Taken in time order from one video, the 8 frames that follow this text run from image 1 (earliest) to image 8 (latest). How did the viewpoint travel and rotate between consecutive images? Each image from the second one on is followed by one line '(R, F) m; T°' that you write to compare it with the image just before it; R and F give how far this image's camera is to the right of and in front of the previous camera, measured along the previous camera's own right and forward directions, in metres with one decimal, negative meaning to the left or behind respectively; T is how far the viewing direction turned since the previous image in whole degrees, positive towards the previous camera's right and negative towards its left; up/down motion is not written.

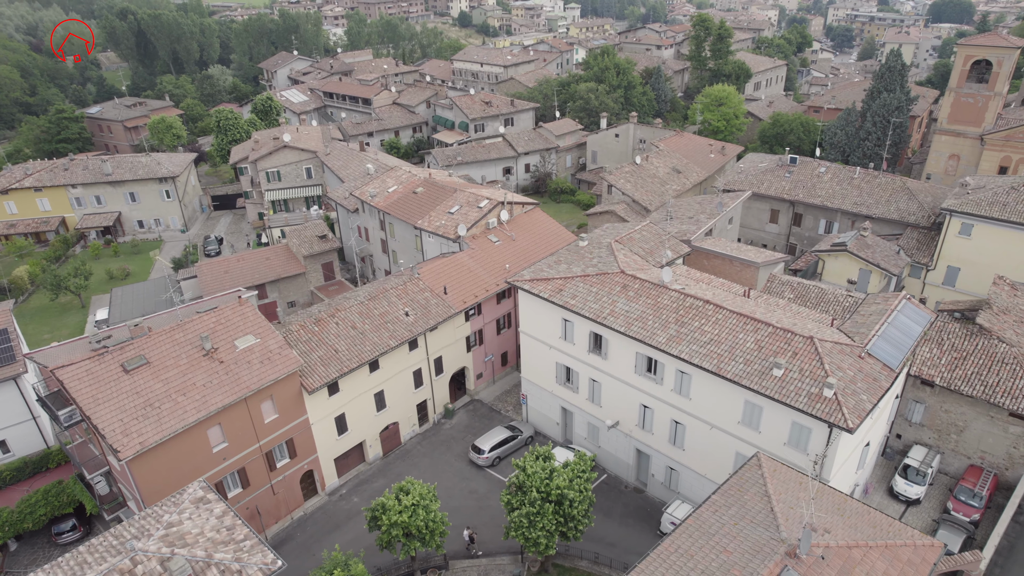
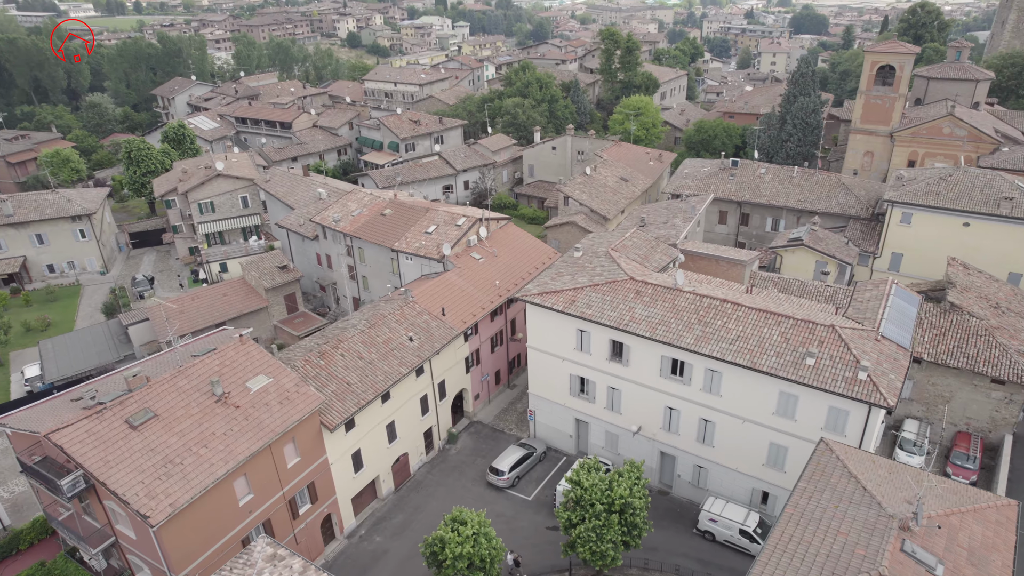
(-4.3, +0.7) m; +9°
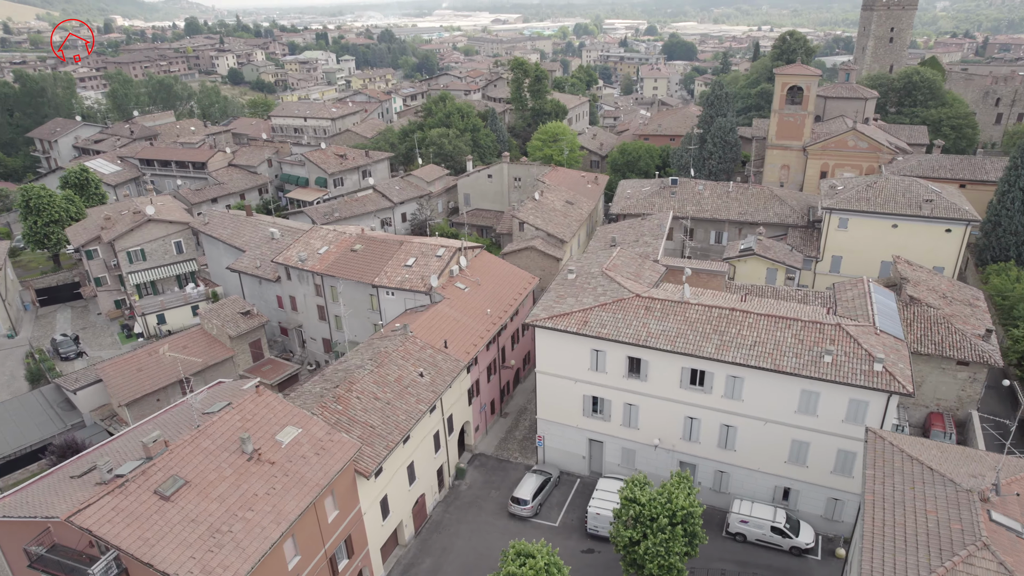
(-4.6, +0.4) m; +9°
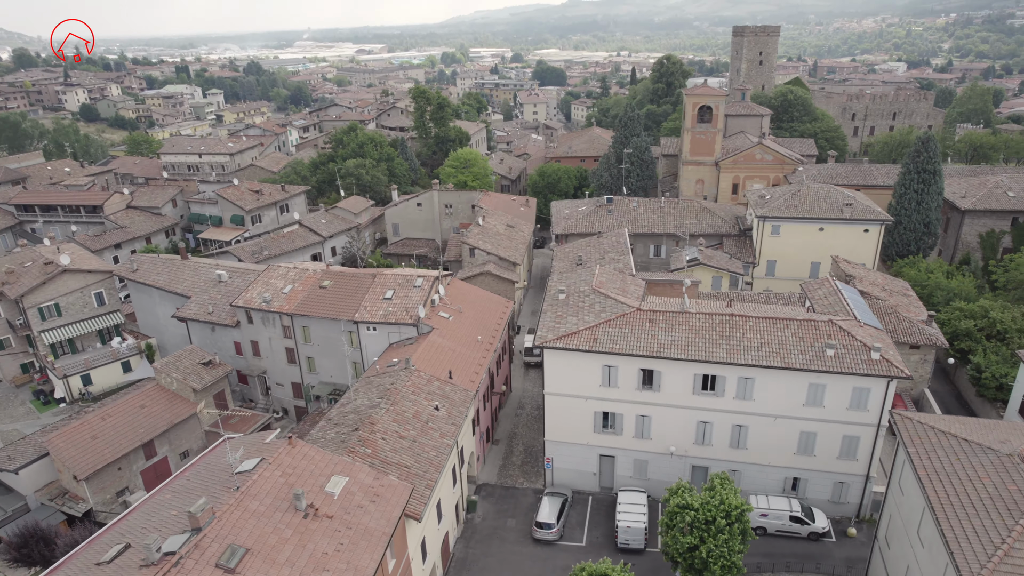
(-5.0, +0.5) m; +10°
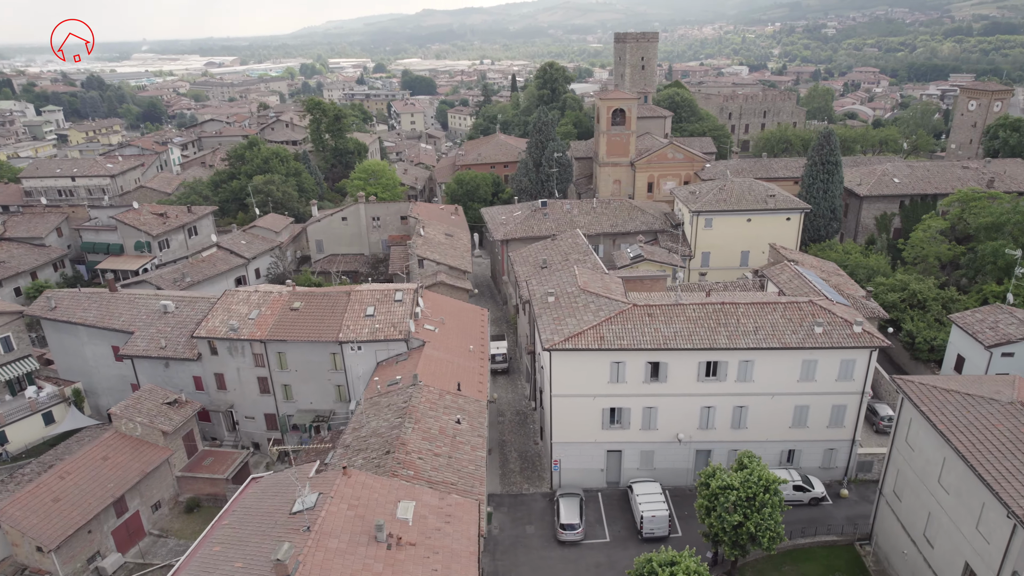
(-5.1, +0.6) m; +11°
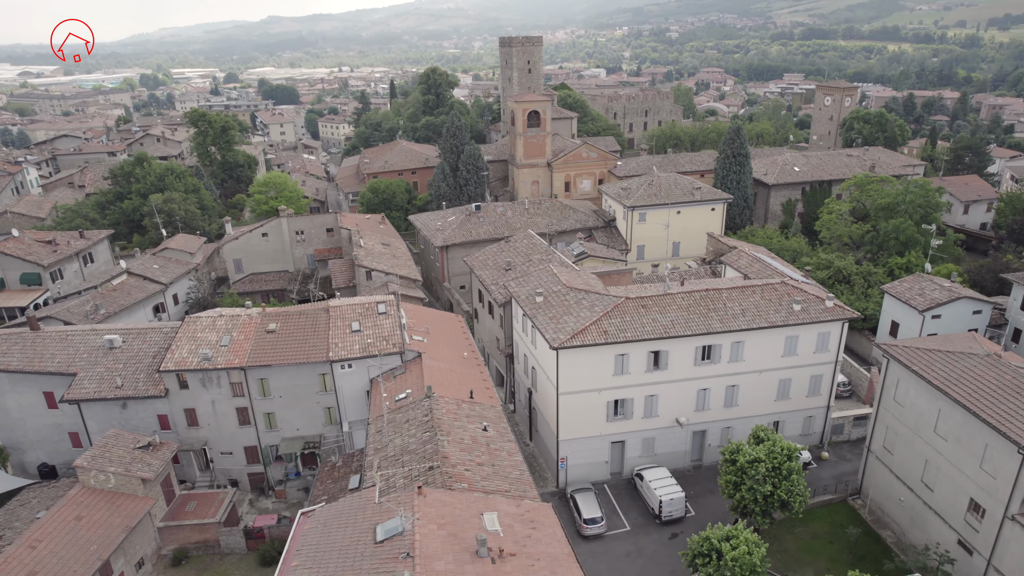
(-5.2, +0.6) m; +11°
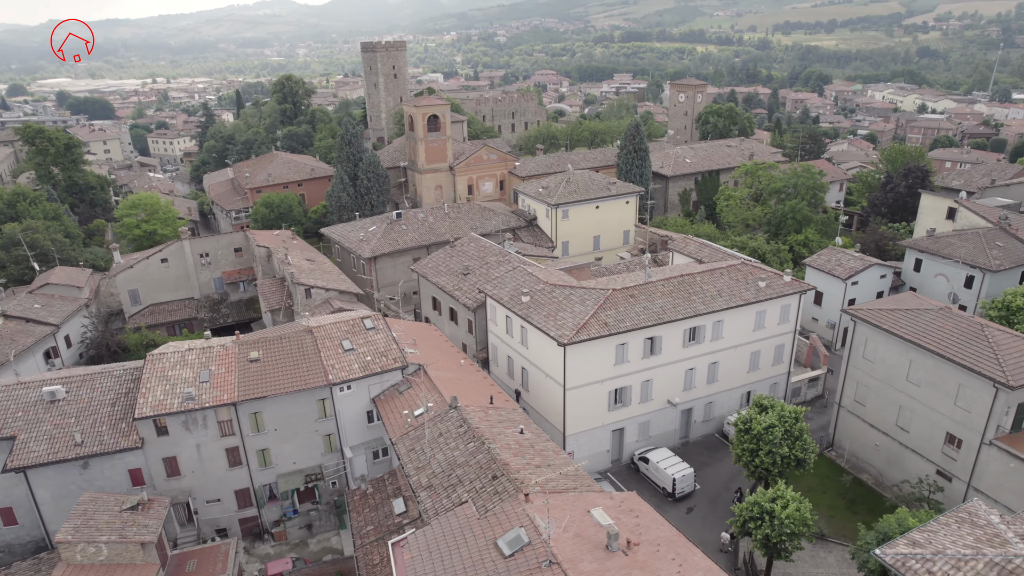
(-6.3, +0.8) m; +13°
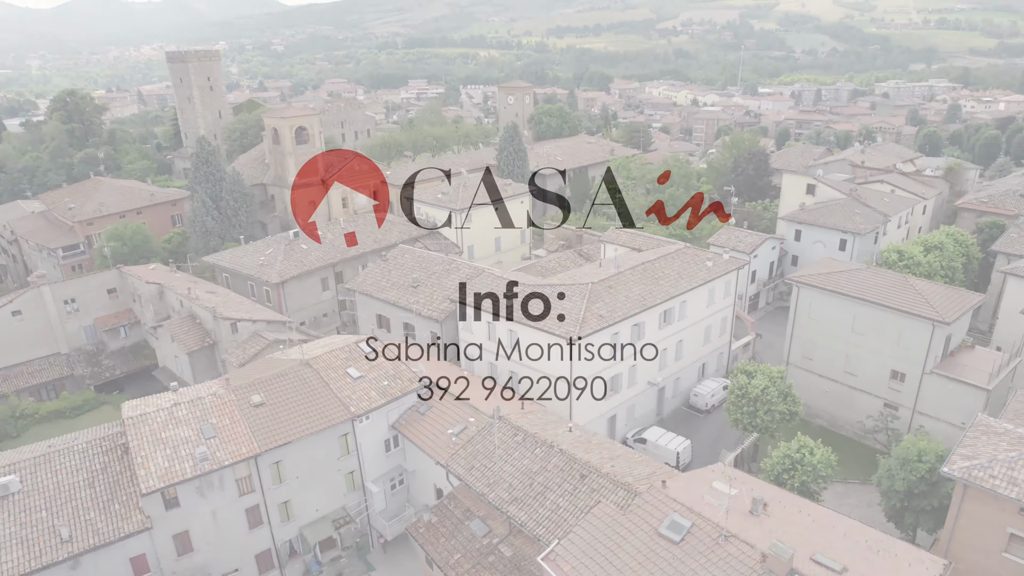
(-8.0, +1.3) m; +17°
